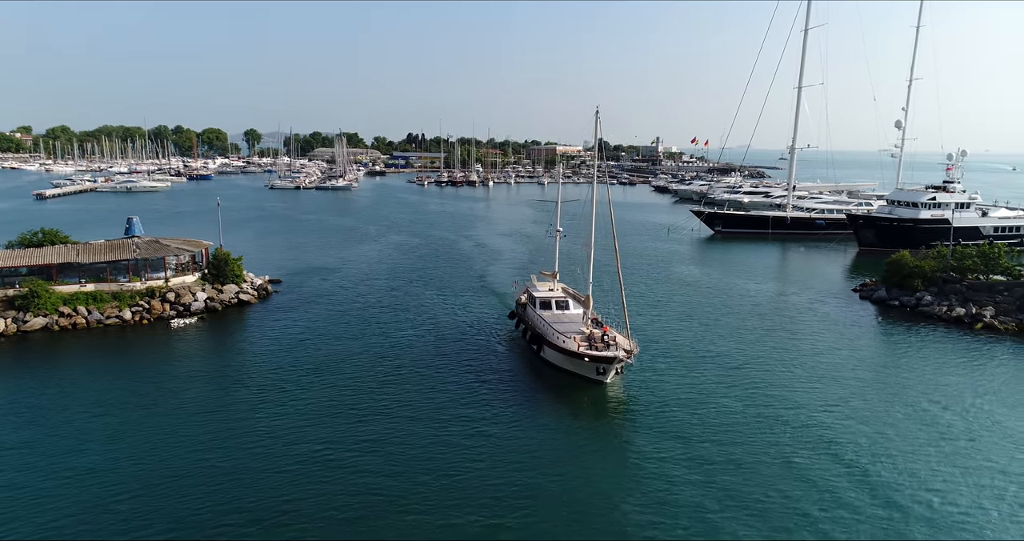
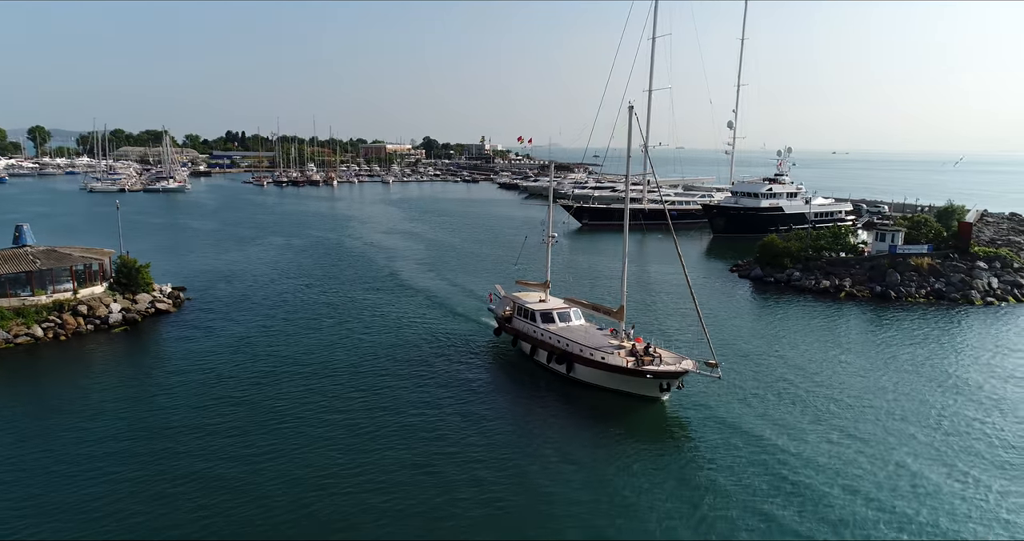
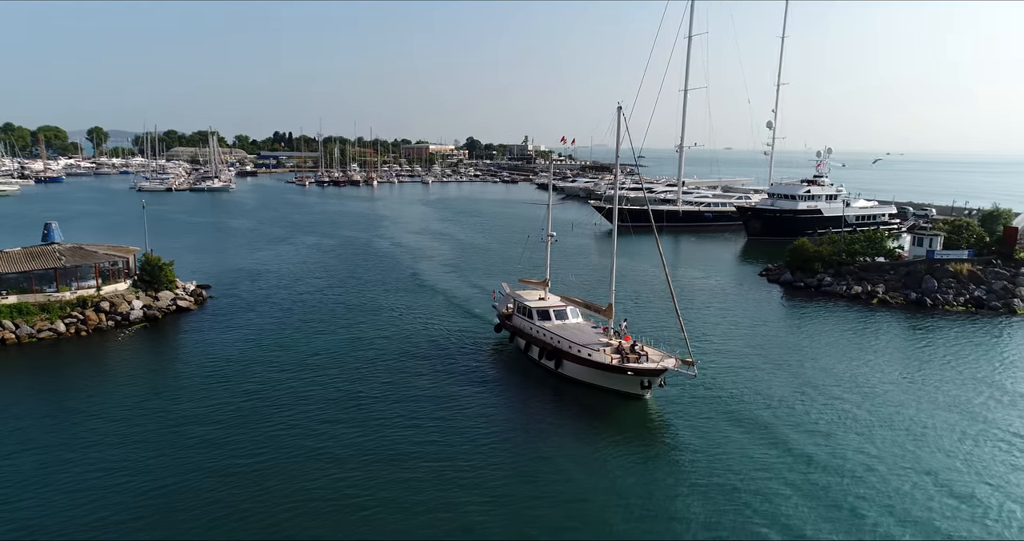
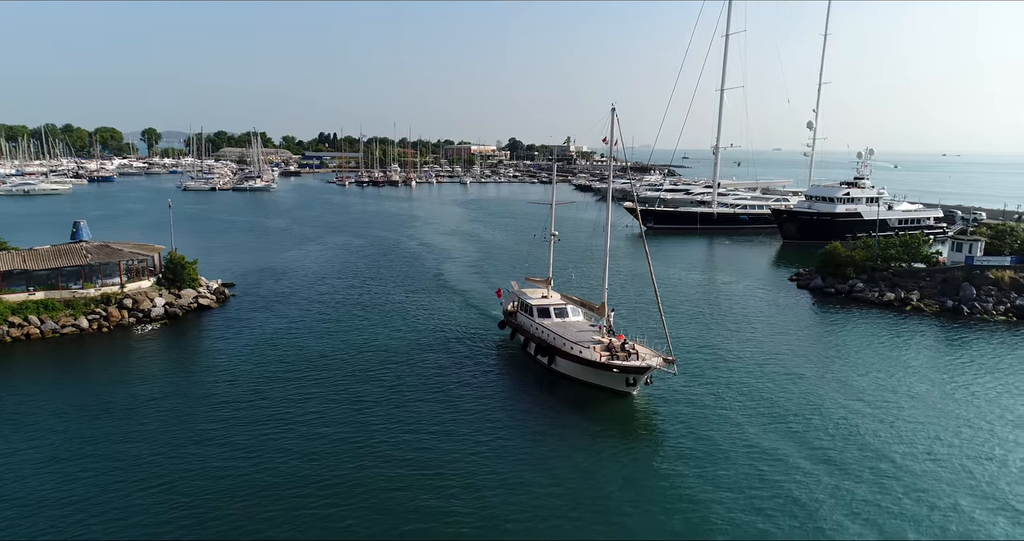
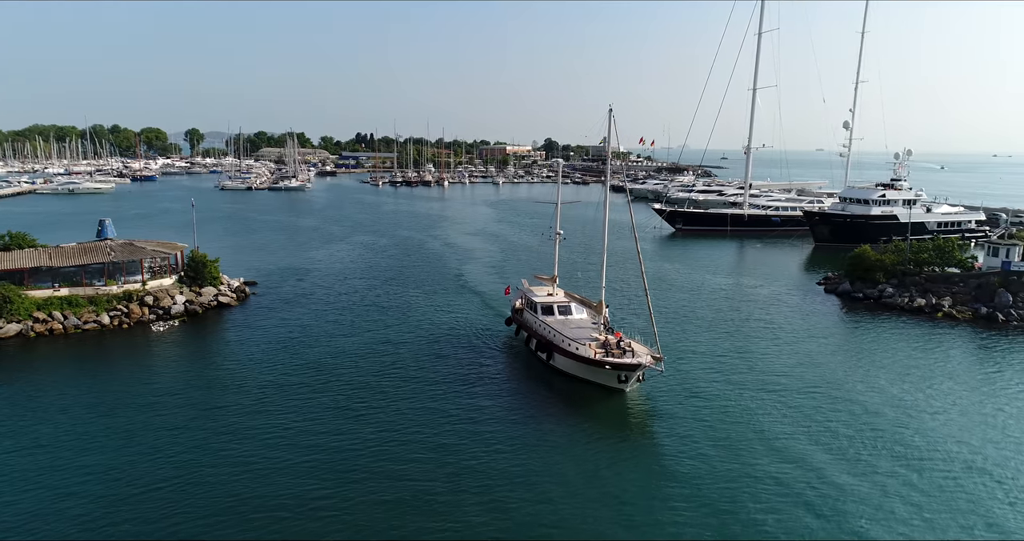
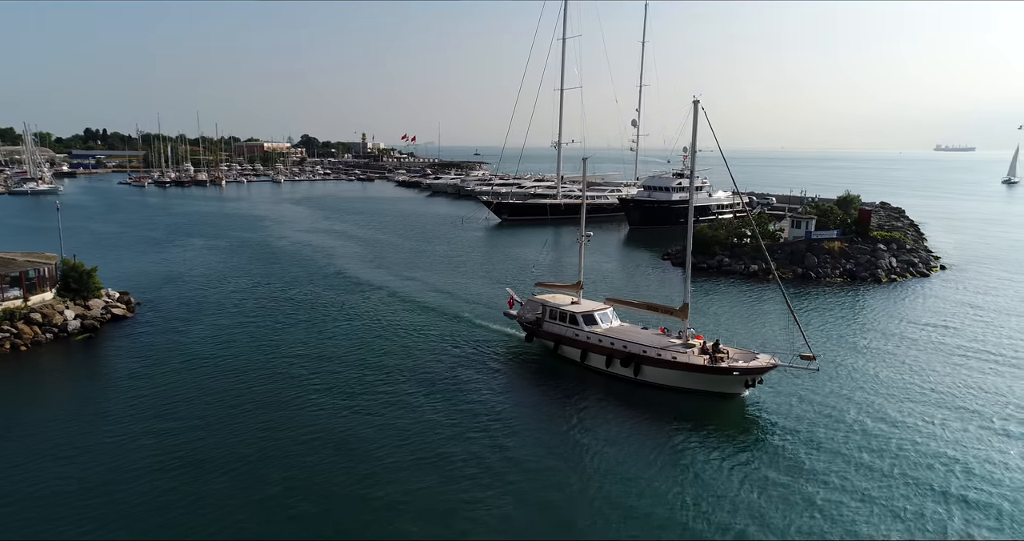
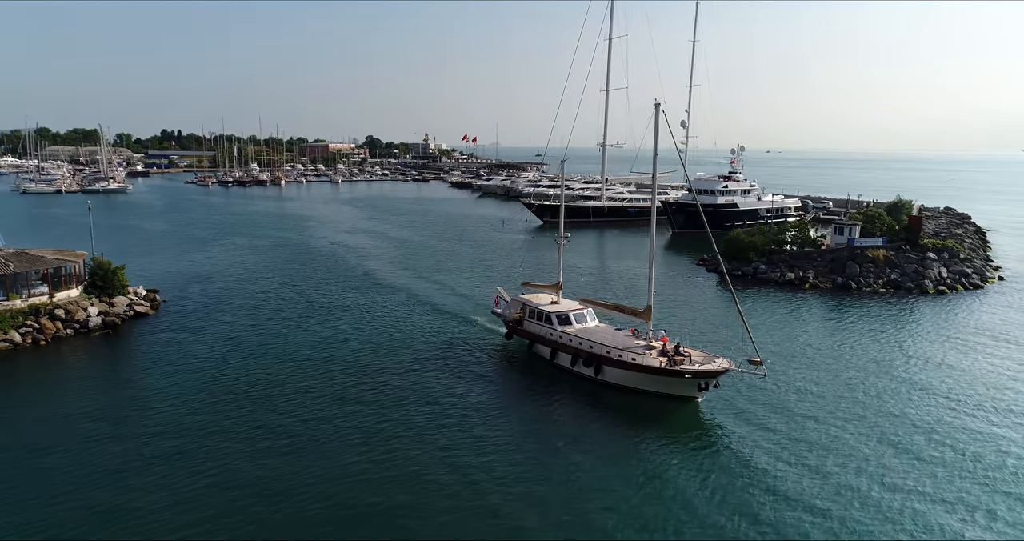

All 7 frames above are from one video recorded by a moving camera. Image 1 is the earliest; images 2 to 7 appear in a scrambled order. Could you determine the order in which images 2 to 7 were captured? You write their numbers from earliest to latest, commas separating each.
5, 4, 3, 2, 7, 6
